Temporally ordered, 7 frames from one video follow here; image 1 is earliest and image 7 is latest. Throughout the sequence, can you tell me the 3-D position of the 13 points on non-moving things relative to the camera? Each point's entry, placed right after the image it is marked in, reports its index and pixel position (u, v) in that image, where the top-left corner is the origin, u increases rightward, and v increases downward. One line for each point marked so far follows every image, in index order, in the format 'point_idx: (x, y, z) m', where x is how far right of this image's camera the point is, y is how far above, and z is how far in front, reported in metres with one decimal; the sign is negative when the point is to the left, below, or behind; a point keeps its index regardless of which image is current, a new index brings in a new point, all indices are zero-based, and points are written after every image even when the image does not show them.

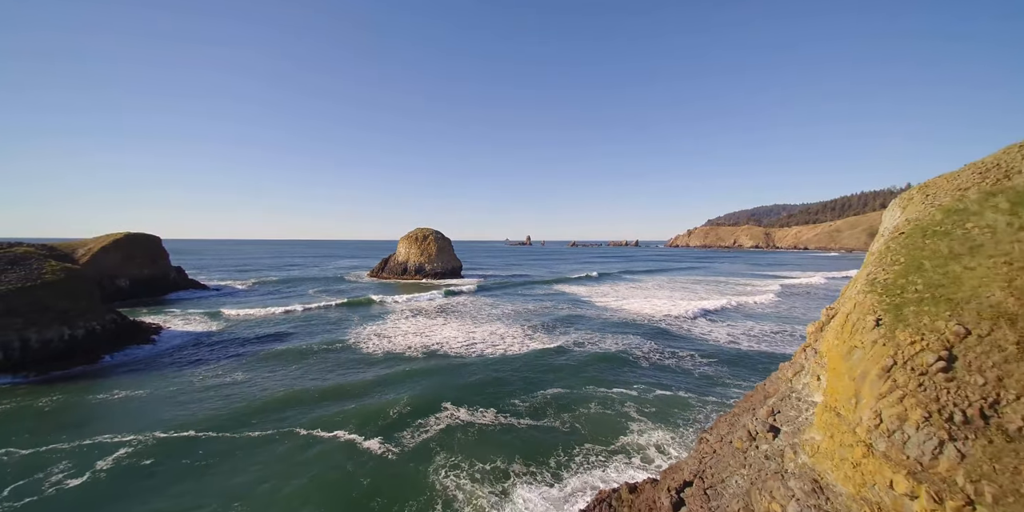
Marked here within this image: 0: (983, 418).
0: (+6.1, -2.1, +5.8) m
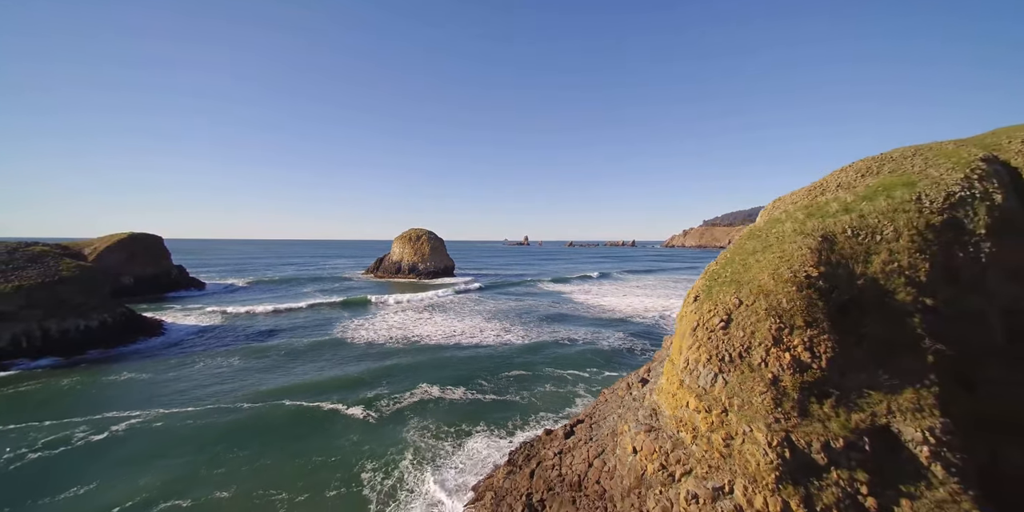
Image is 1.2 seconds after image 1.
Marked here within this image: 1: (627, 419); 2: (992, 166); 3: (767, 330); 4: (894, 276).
0: (+4.5, -2.0, +8.8) m
1: (+2.7, -3.7, +10.1) m
2: (+11.7, +2.2, +10.8) m
3: (+5.0, -1.5, +8.7) m
4: (+8.2, -0.4, +9.4) m
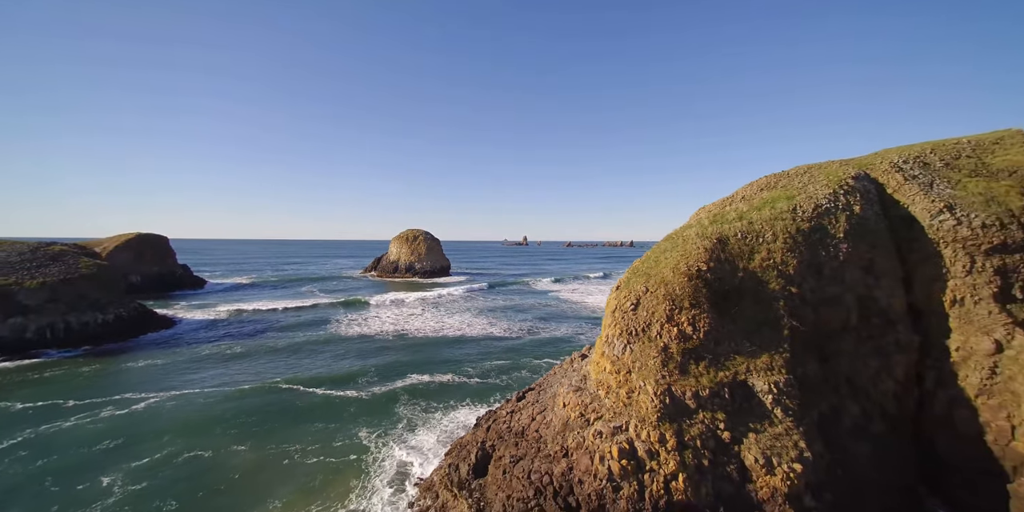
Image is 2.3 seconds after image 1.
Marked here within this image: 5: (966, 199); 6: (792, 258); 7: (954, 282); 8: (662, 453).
0: (+3.4, -1.9, +11.4) m
1: (+1.5, -3.7, +12.8) m
2: (+10.5, +2.2, +13.5) m
3: (+3.9, -1.4, +11.4) m
4: (+7.0, -0.3, +12.1) m
5: (+13.0, +1.6, +12.6) m
6: (+7.7, 0.0, +12.1) m
7: (+12.0, -0.7, +11.9) m
8: (+3.3, -4.4, +9.8) m
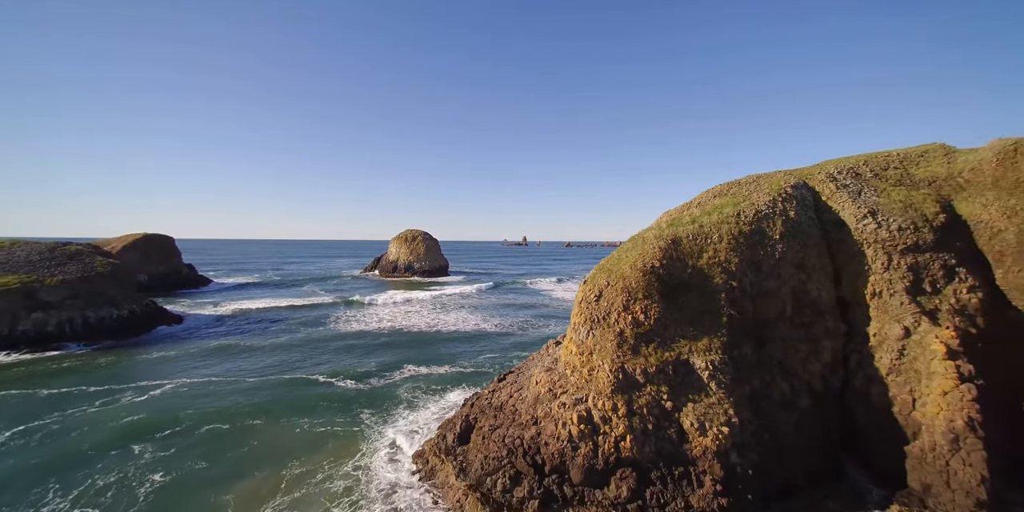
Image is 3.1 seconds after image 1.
0: (+2.7, -1.9, +13.3) m
1: (+0.9, -3.6, +14.7) m
2: (+9.9, +2.3, +15.4) m
3: (+3.3, -1.4, +13.3) m
4: (+6.4, -0.3, +14.0) m
5: (+12.4, +1.7, +14.6) m
6: (+7.1, 0.0, +14.1) m
7: (+11.4, -0.7, +13.9) m
8: (+2.7, -4.3, +11.7) m
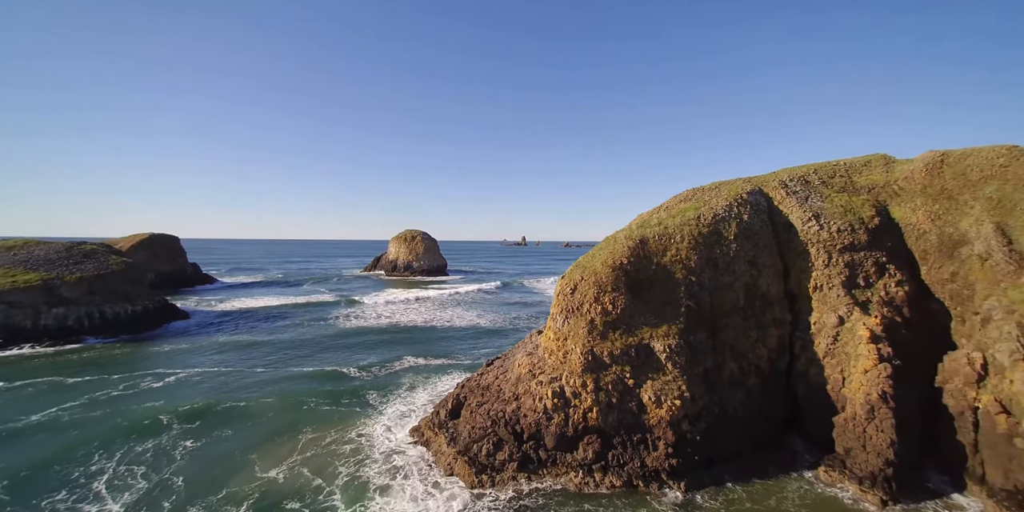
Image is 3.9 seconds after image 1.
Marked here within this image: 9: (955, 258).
0: (+2.2, -1.8, +15.2) m
1: (+0.4, -3.6, +16.6) m
2: (+9.4, +2.3, +17.3) m
3: (+2.8, -1.3, +15.2) m
4: (+5.9, -0.2, +15.9) m
5: (+11.9, +1.7, +16.5) m
6: (+6.6, +0.1, +16.0) m
7: (+10.8, -0.6, +15.8) m
8: (+2.2, -4.3, +13.6) m
9: (+14.4, -0.1, +14.3) m
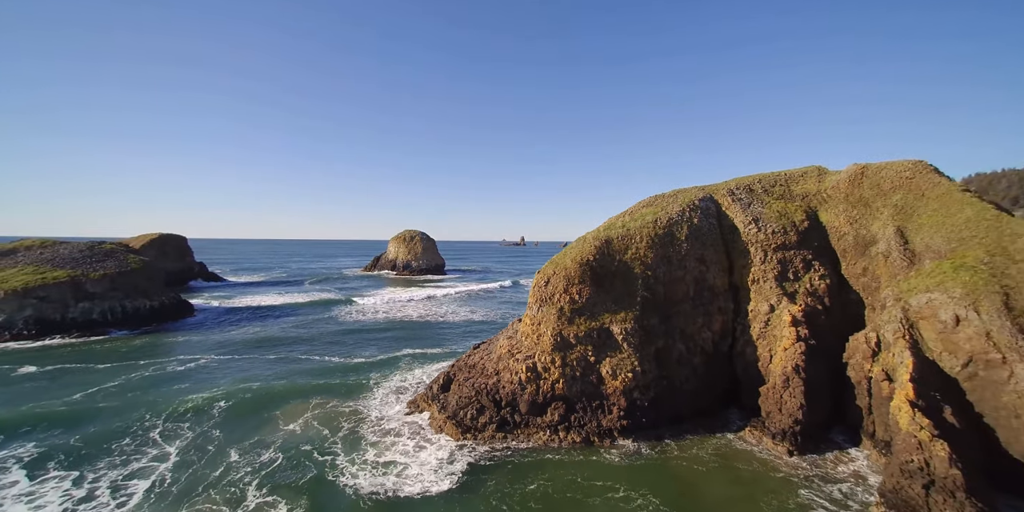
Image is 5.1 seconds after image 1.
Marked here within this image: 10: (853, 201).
0: (+1.5, -1.7, +18.0) m
1: (-0.3, -3.5, +19.3) m
2: (+8.7, +2.4, +20.1) m
3: (+2.0, -1.2, +17.9) m
4: (+5.1, -0.1, +18.6) m
5: (+11.2, +1.8, +19.2) m
6: (+5.9, +0.1, +18.7) m
7: (+10.1, -0.5, +18.5) m
8: (+1.5, -4.2, +16.4) m
9: (+13.7, 0.0, +17.1) m
10: (+14.2, +2.3, +18.4) m
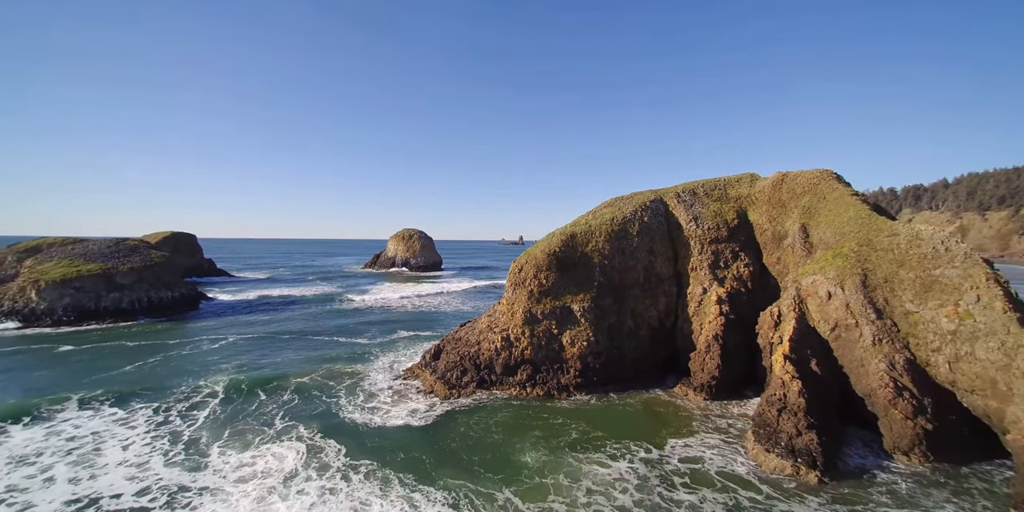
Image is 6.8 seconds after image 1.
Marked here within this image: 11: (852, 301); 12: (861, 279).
0: (+0.5, -1.3, +21.8) m
1: (-1.4, -3.1, +23.2) m
2: (+7.7, +2.8, +23.9) m
3: (+1.0, -0.8, +21.8) m
4: (+4.1, +0.2, +22.5) m
5: (+10.1, +2.2, +23.1) m
6: (+4.8, +0.5, +22.6) m
7: (+9.1, -0.1, +22.4) m
8: (+0.5, -3.8, +20.2) m
9: (+12.6, +0.4, +21.0) m
10: (+13.2, +2.7, +22.3) m
11: (+12.6, -1.7, +16.4) m
12: (+13.1, -0.9, +16.6) m
